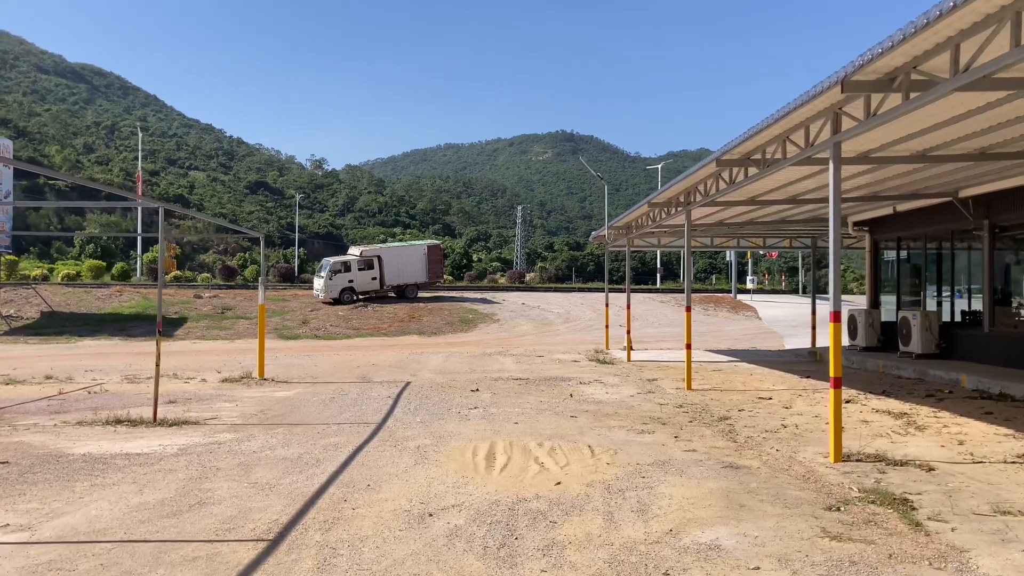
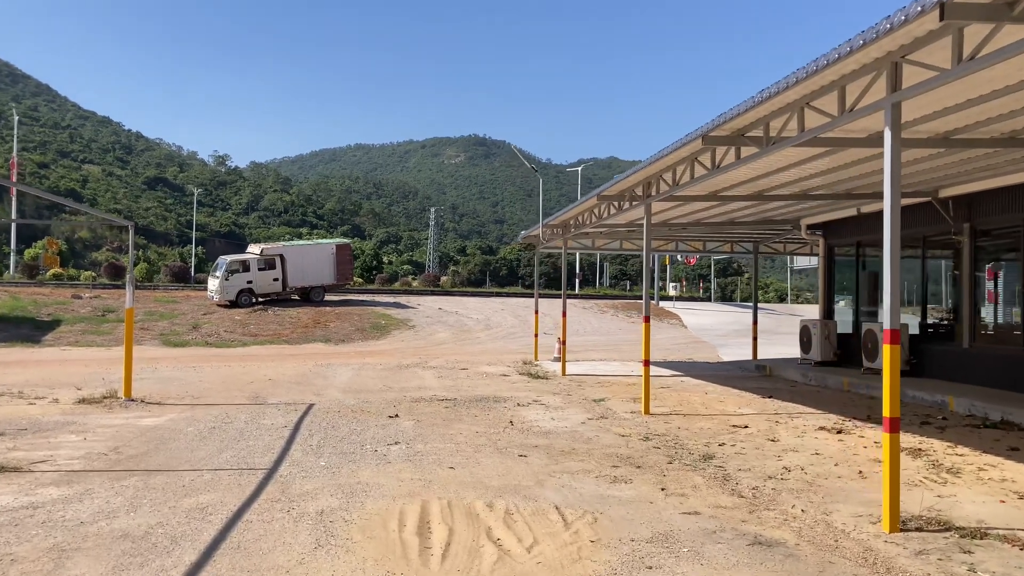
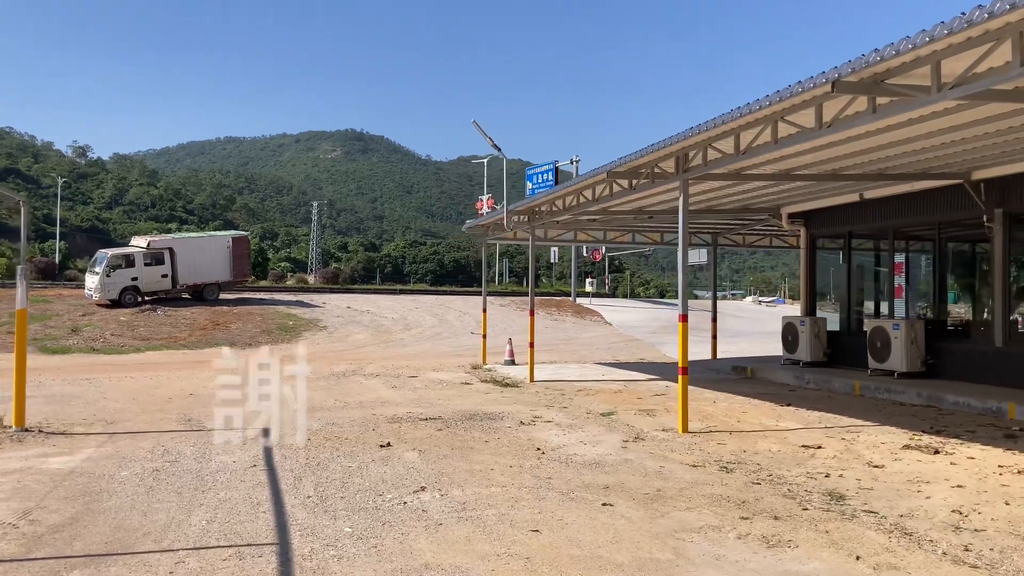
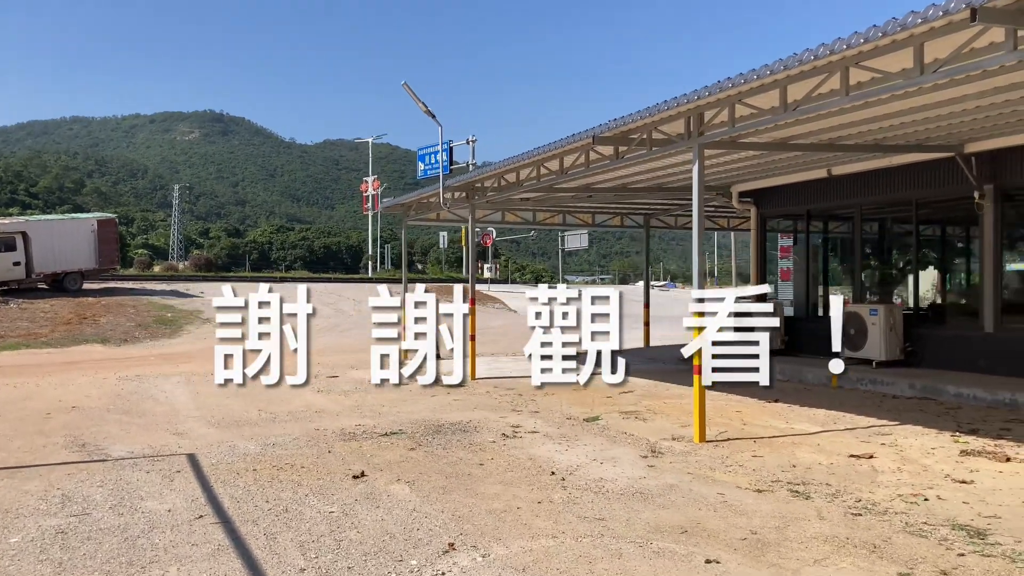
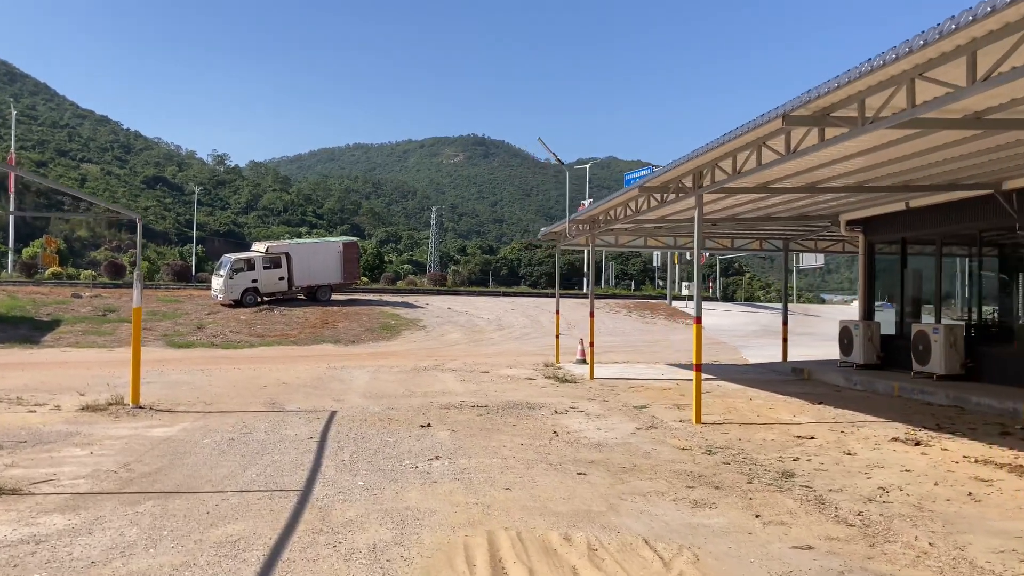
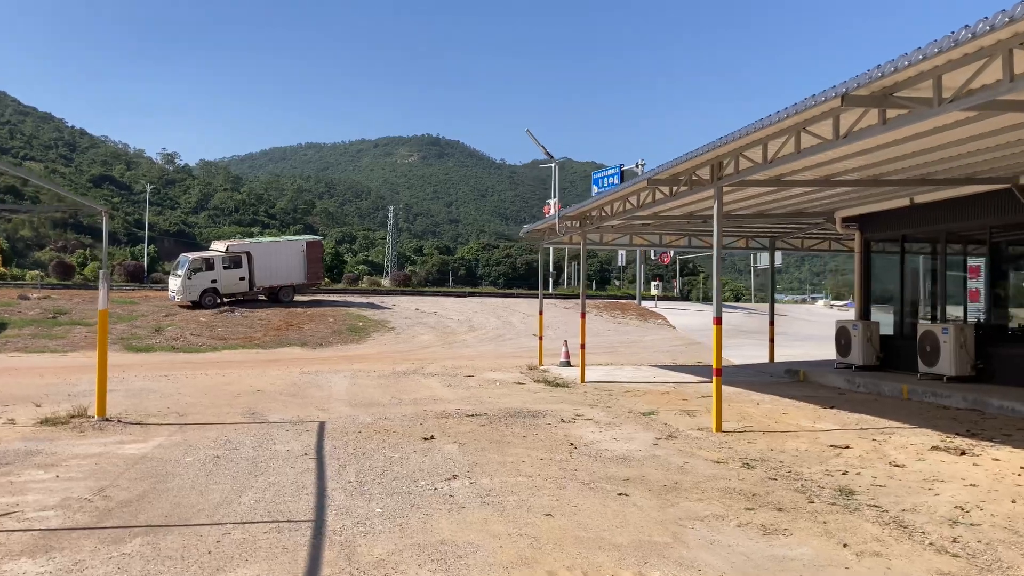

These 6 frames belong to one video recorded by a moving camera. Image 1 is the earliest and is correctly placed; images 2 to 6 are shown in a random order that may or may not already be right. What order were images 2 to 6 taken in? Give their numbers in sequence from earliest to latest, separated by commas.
2, 5, 6, 3, 4
